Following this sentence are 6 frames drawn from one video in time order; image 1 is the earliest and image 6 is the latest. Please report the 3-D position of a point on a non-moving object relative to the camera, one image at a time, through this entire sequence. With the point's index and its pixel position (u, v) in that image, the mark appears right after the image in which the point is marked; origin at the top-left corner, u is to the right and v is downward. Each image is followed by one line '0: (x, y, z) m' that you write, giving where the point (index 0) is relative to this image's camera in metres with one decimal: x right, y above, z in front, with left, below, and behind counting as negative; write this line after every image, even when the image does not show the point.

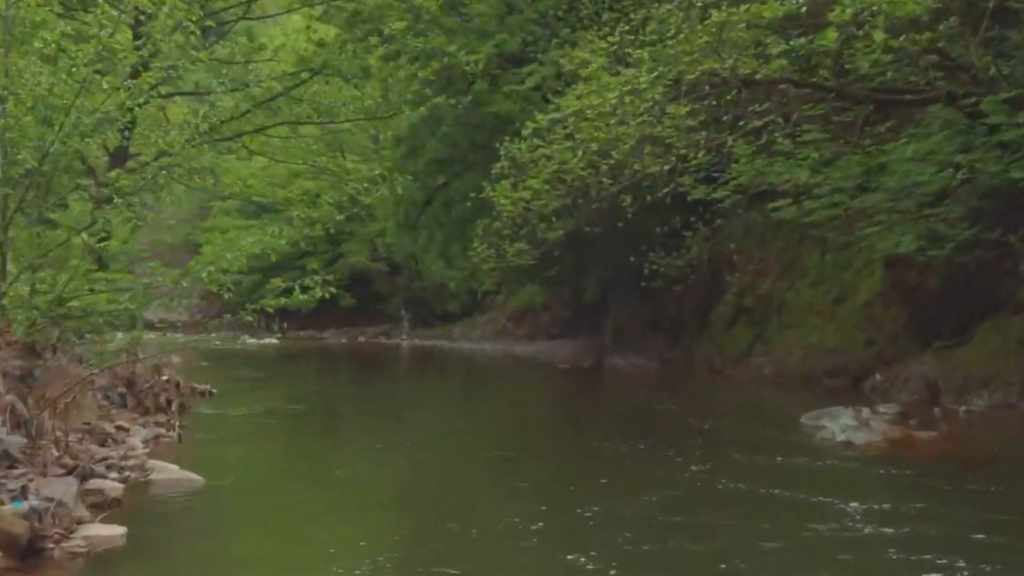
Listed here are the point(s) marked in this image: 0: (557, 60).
0: (+0.4, +2.1, +16.4) m
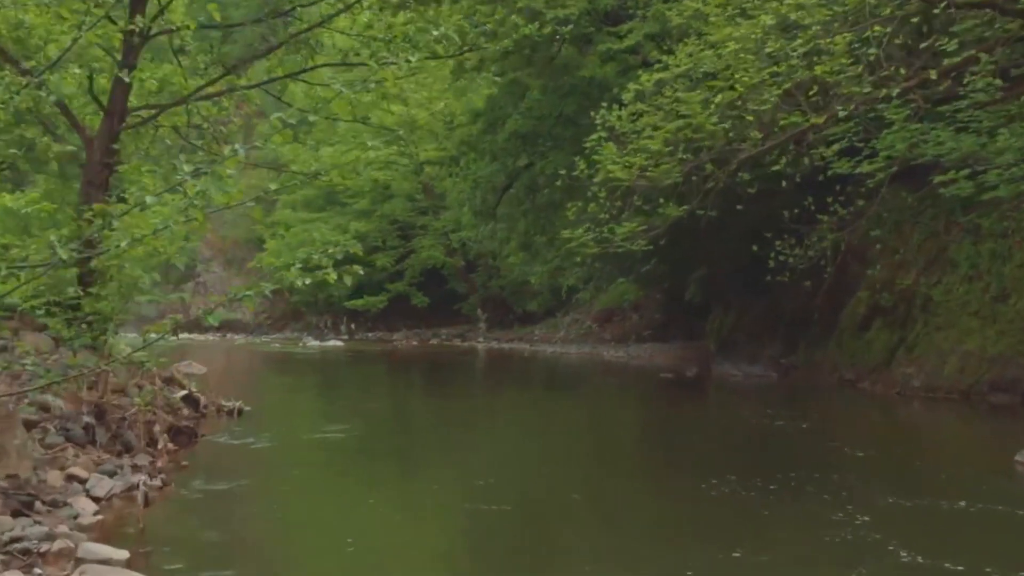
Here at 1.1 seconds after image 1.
0: (+1.2, +2.2, +13.9) m
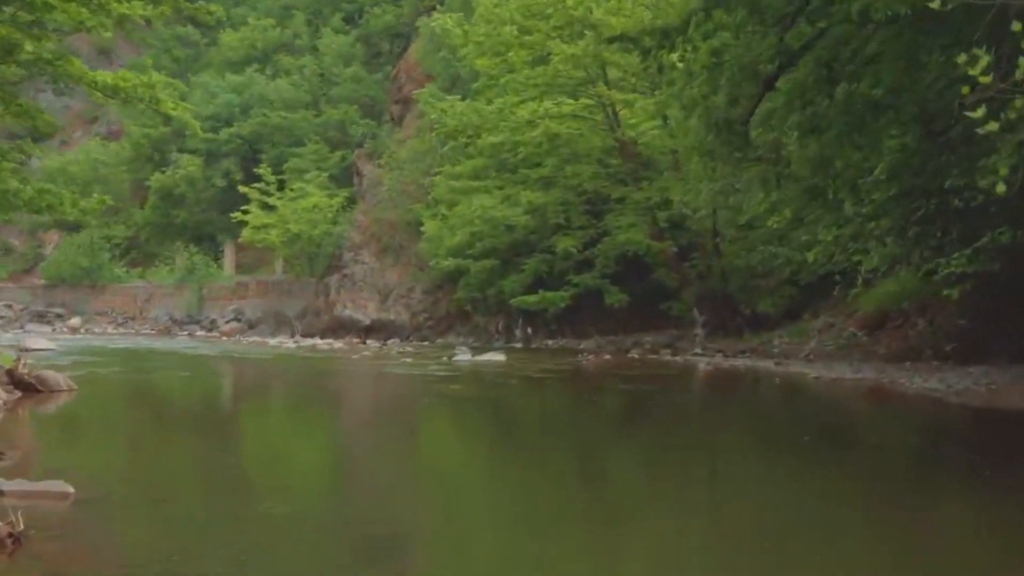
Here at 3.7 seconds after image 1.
0: (+2.2, +2.2, +6.1) m
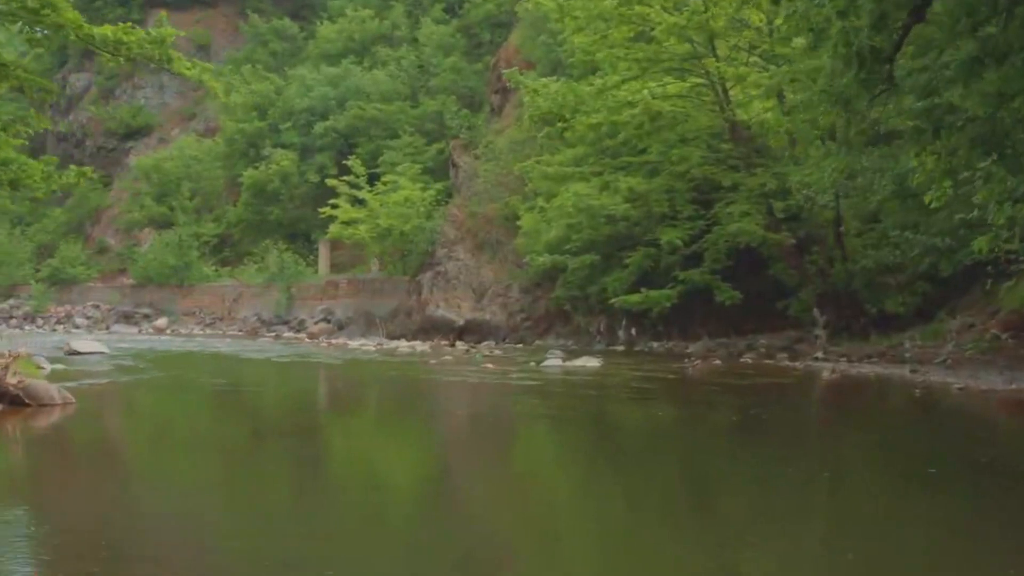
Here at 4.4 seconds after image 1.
0: (+2.3, +2.3, +4.0) m
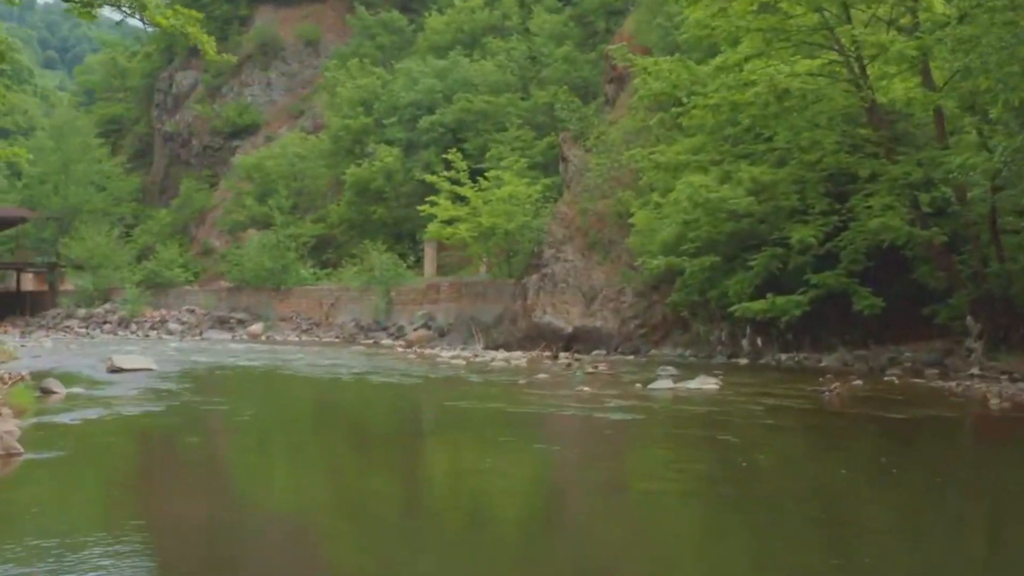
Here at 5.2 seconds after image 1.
0: (+2.3, +2.2, +1.5) m
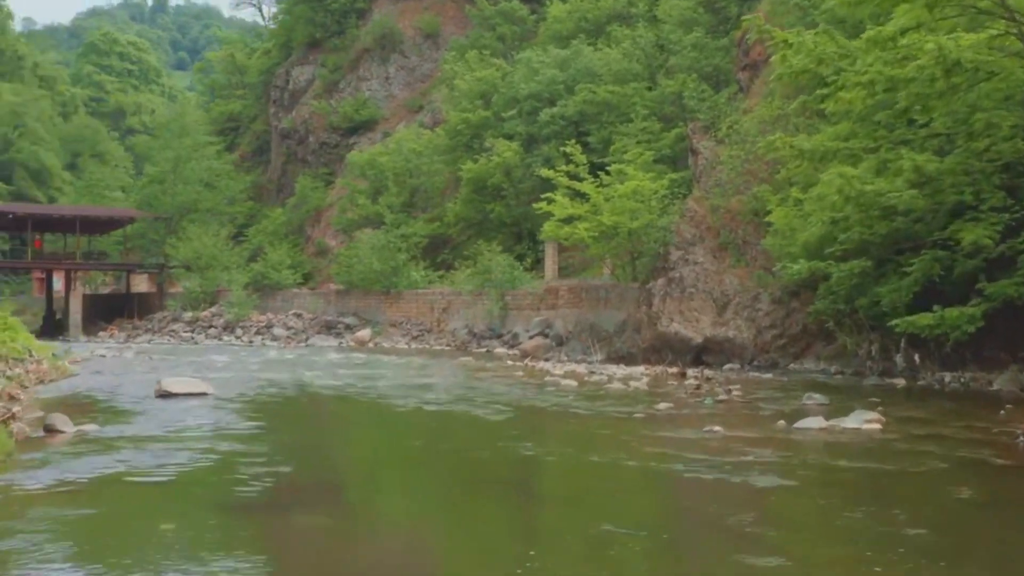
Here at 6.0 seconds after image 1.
0: (+2.1, +2.1, -0.9) m
